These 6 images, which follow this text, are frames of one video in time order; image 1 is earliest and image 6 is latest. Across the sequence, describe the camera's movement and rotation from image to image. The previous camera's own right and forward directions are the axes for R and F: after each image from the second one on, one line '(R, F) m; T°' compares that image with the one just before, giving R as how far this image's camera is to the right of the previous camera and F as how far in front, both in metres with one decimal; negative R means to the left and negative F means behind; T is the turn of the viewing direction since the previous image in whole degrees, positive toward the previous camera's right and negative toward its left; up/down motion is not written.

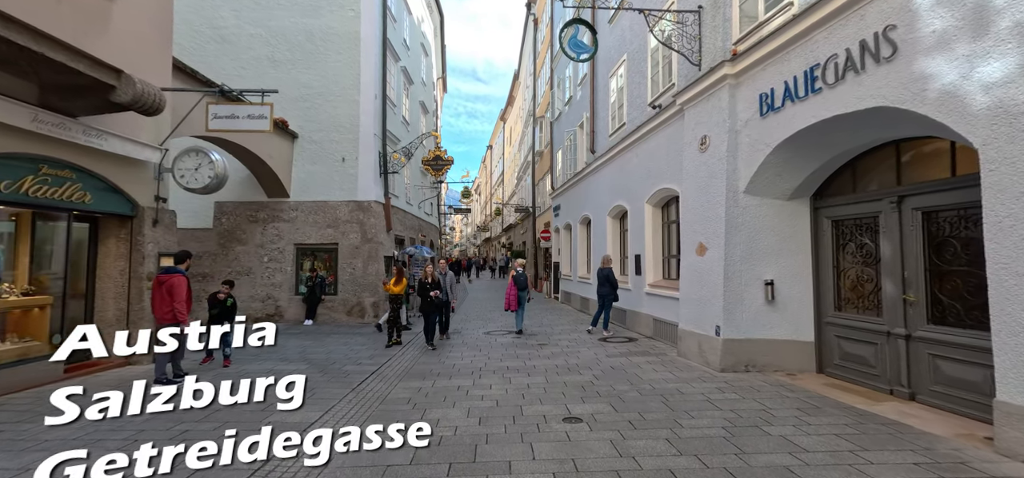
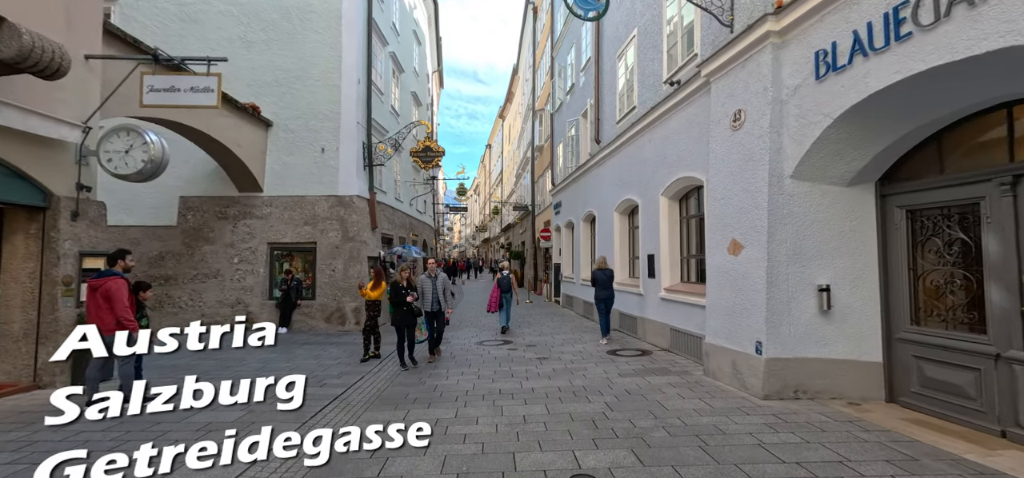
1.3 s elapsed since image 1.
(+0.1, +1.3) m; 0°
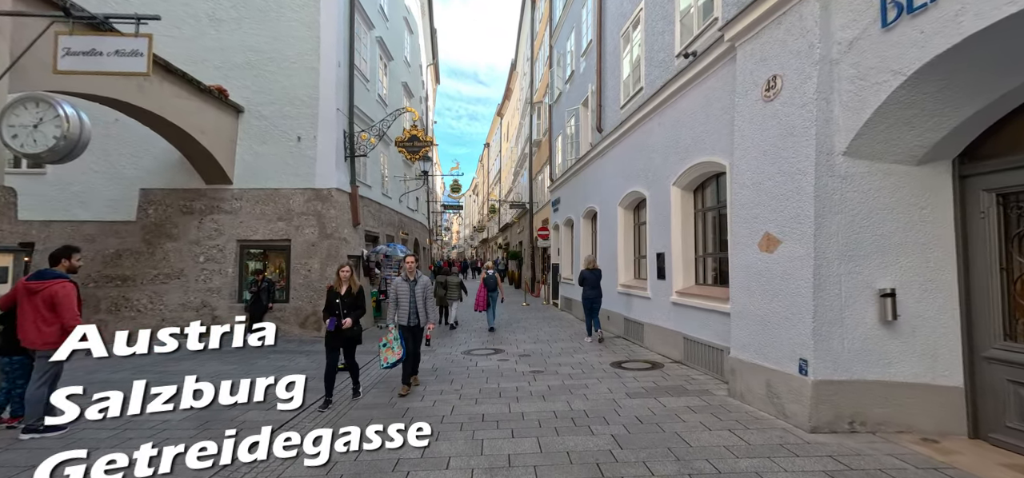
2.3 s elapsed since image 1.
(+0.1, +1.1) m; 0°
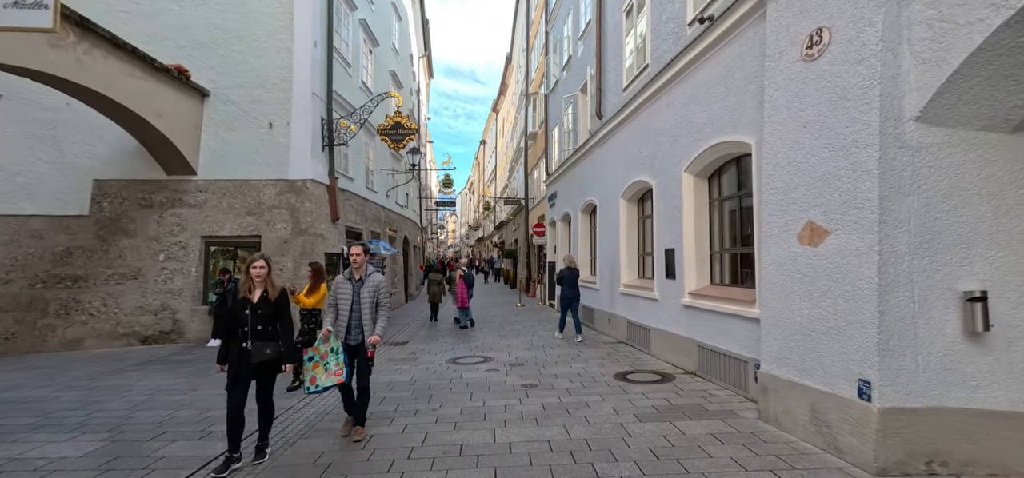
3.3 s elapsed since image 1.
(+0.1, +0.9) m; 0°
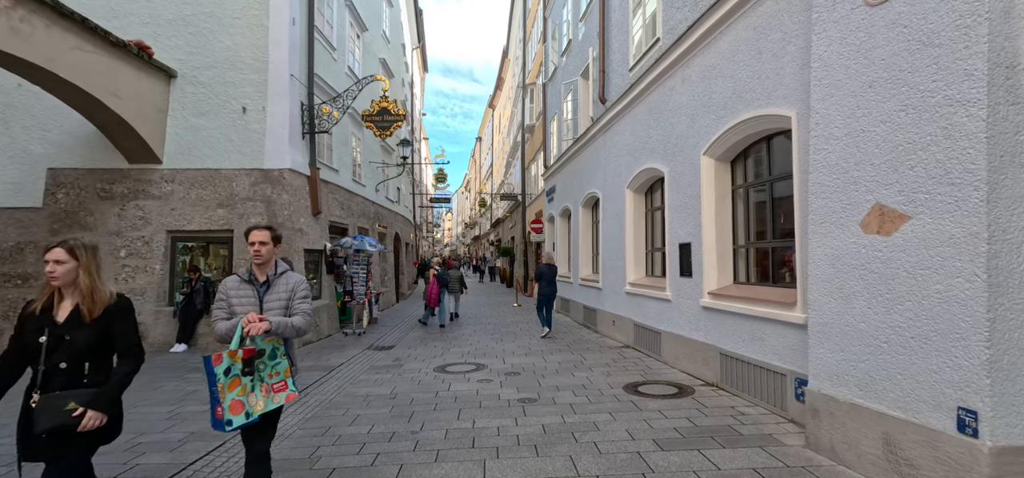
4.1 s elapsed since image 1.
(0.0, +0.8) m; 0°
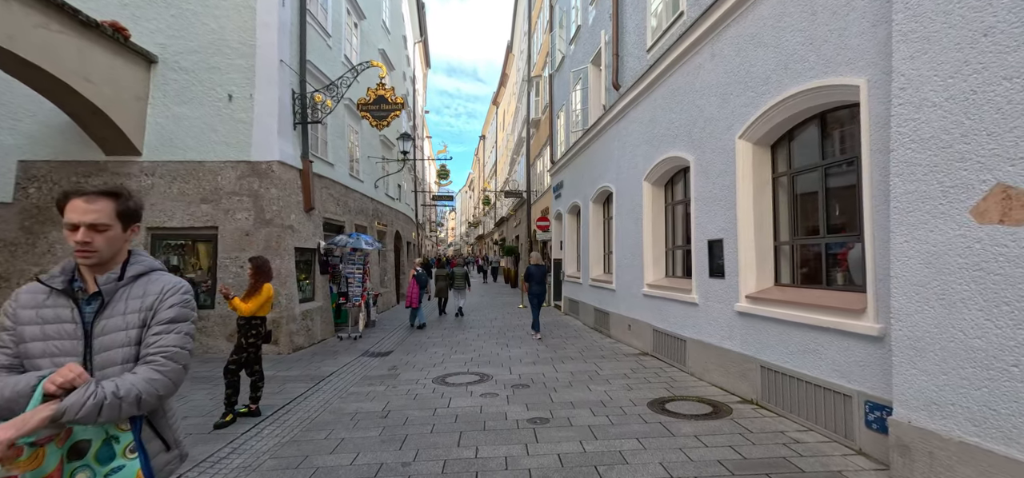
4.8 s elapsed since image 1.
(0.0, +0.7) m; 0°
